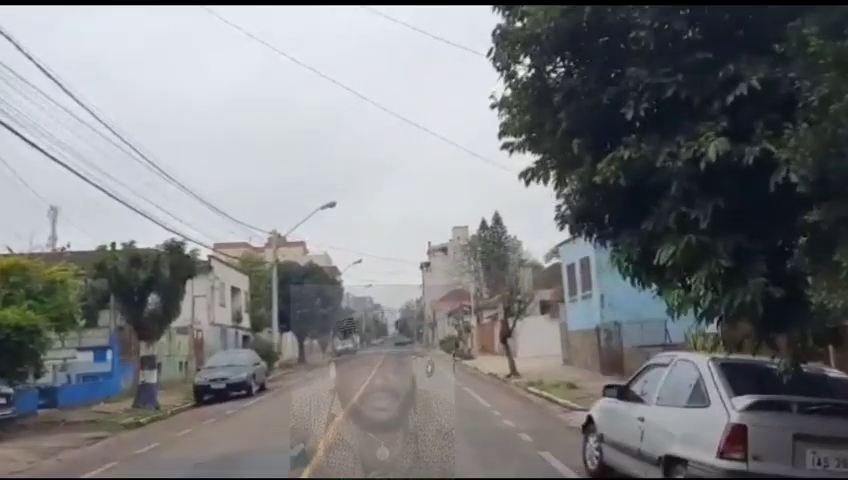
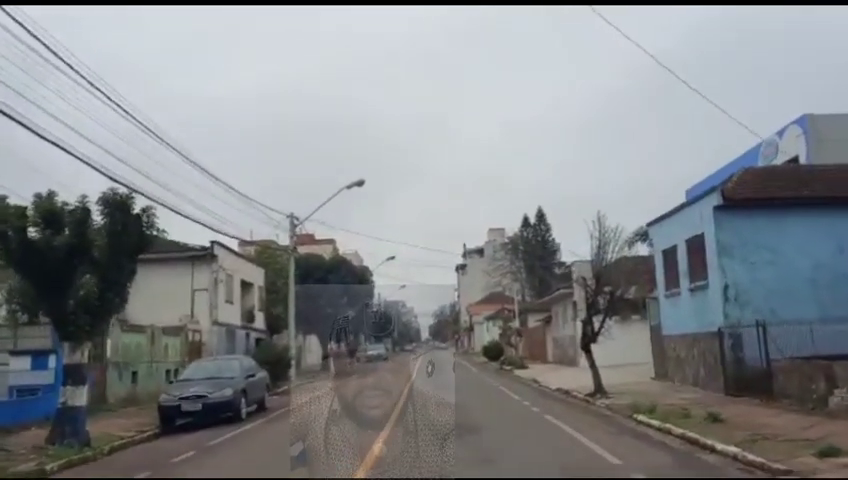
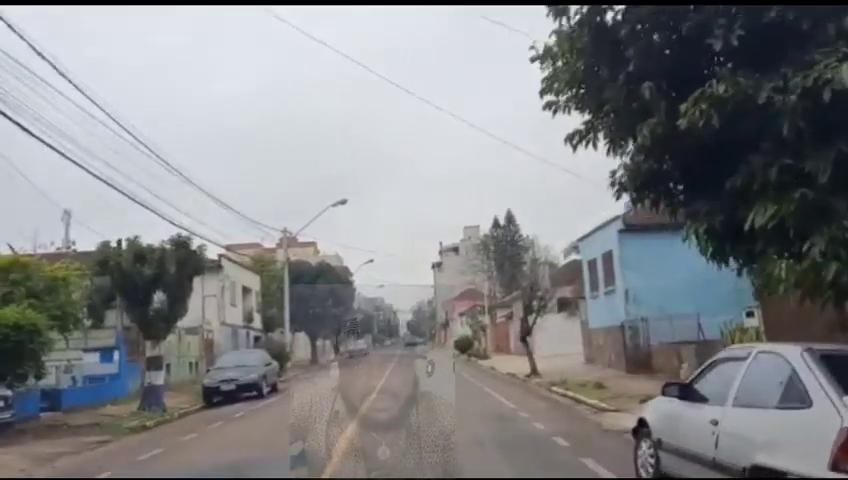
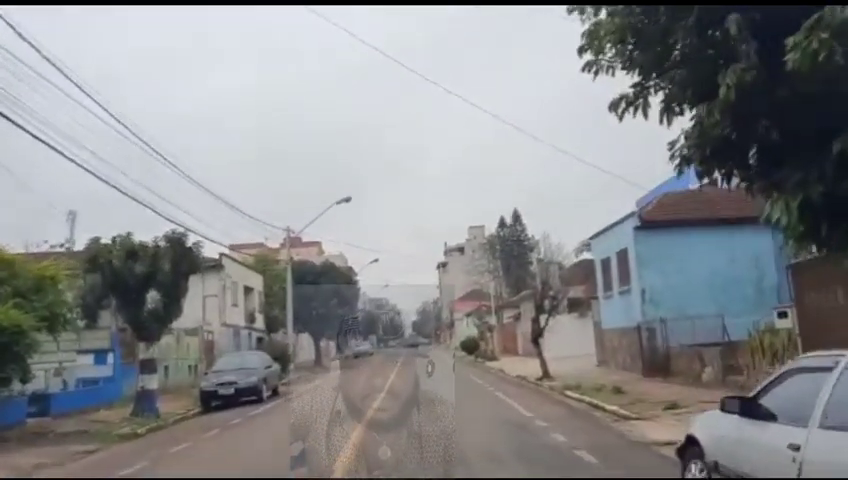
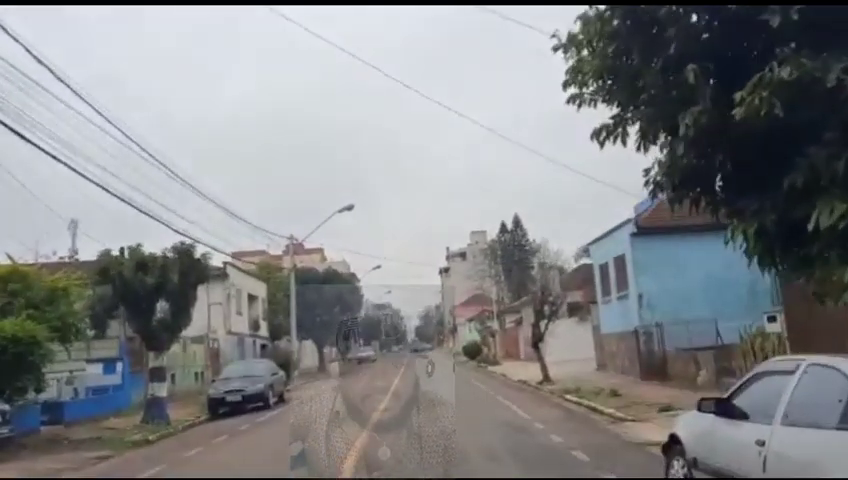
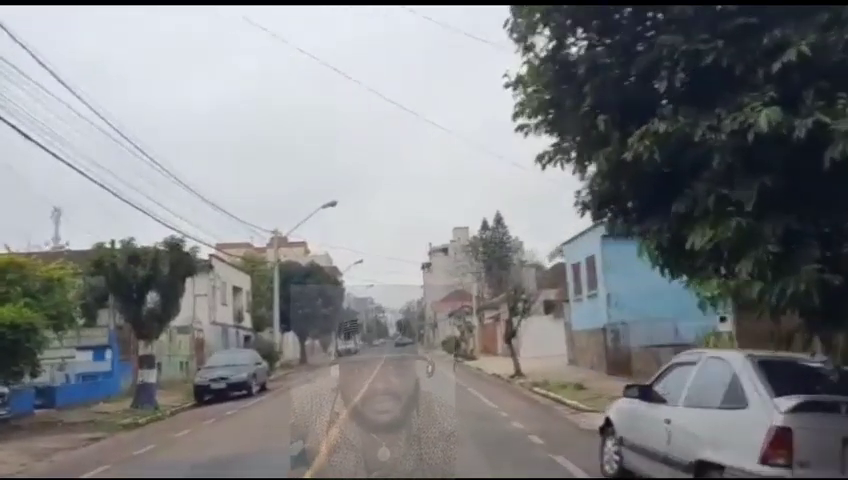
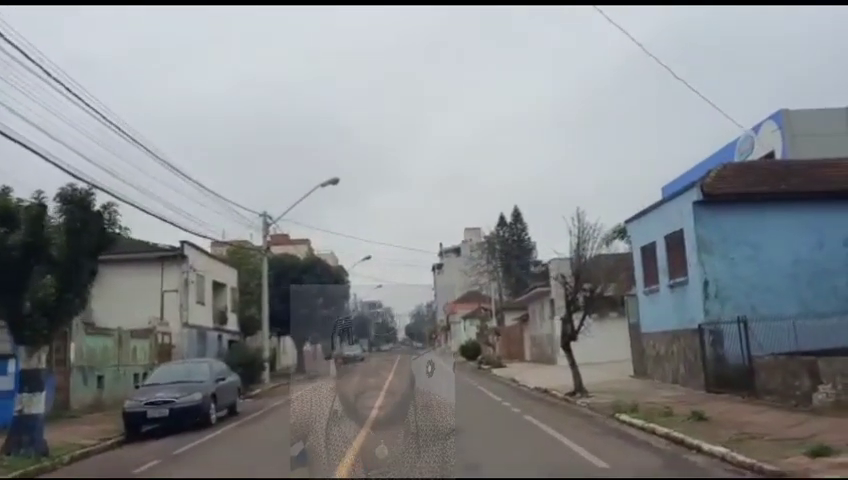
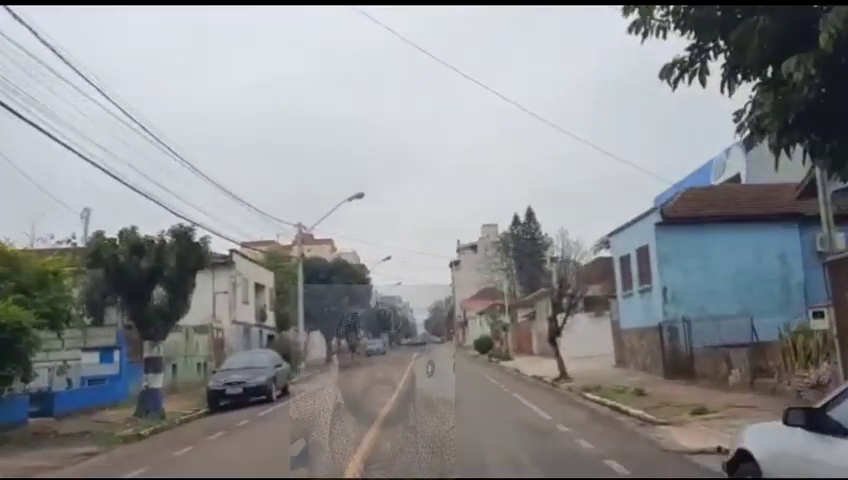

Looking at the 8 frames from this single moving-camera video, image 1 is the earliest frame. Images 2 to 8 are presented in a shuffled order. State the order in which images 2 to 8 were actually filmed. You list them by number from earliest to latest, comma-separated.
6, 3, 5, 4, 8, 2, 7
